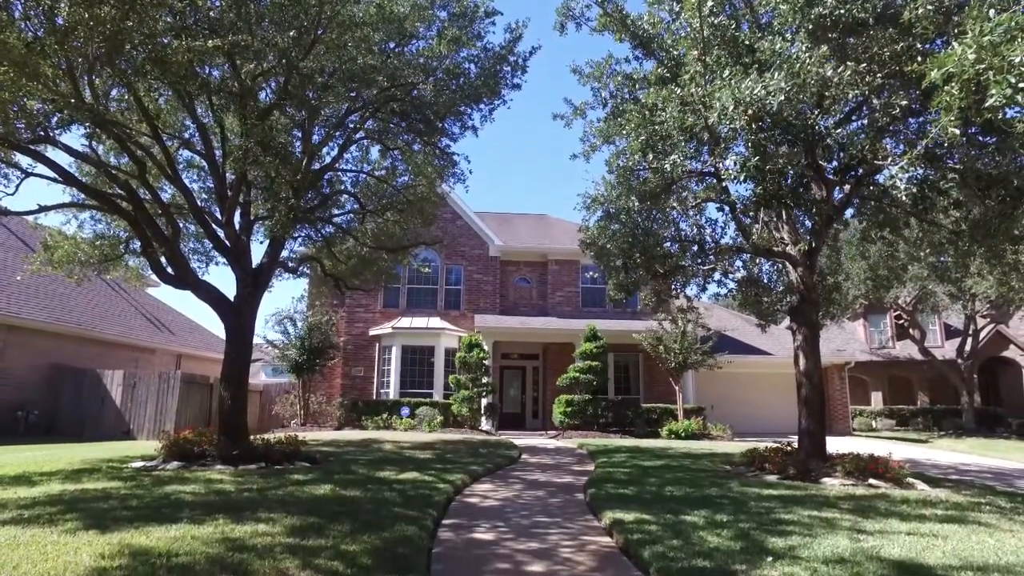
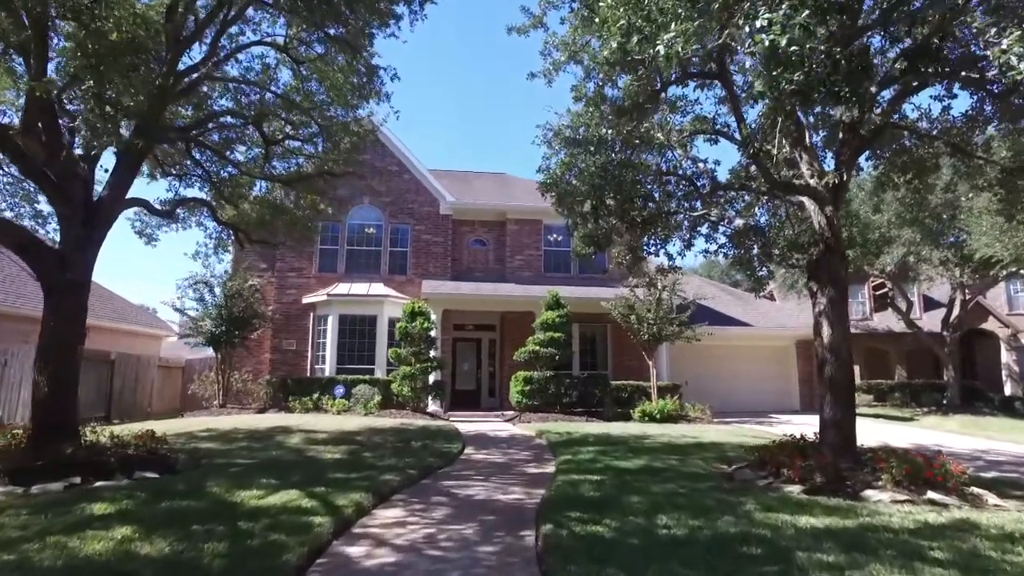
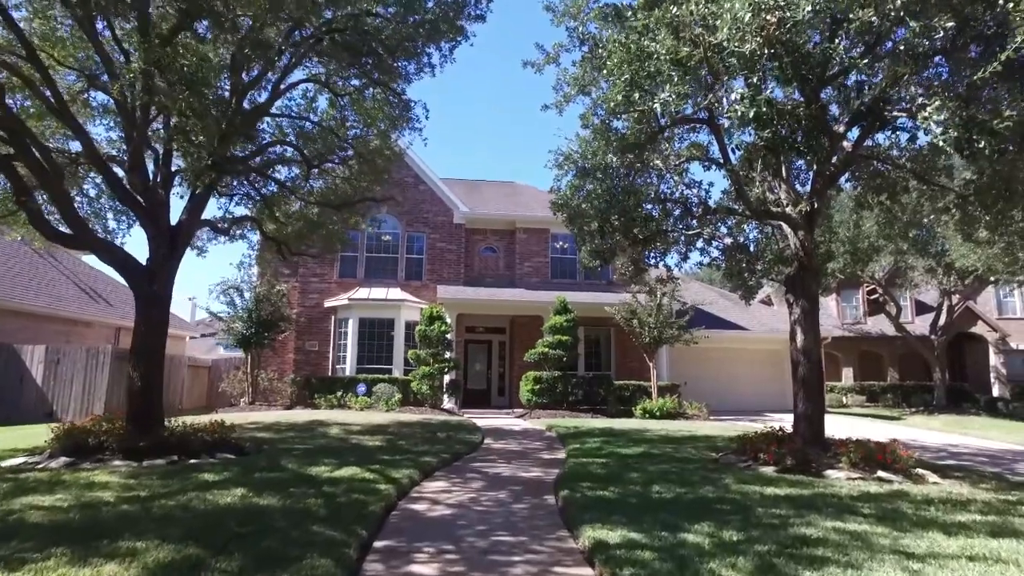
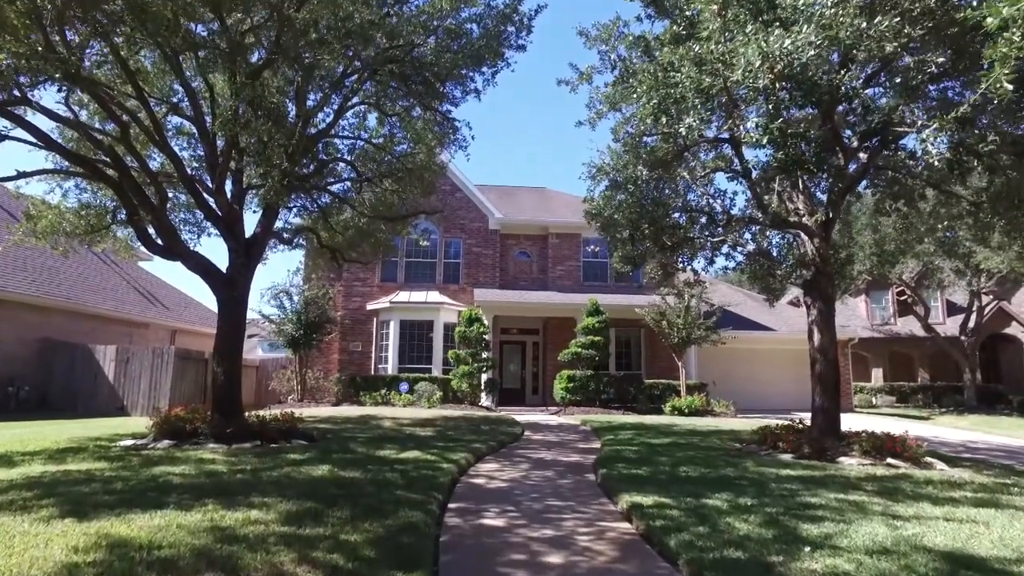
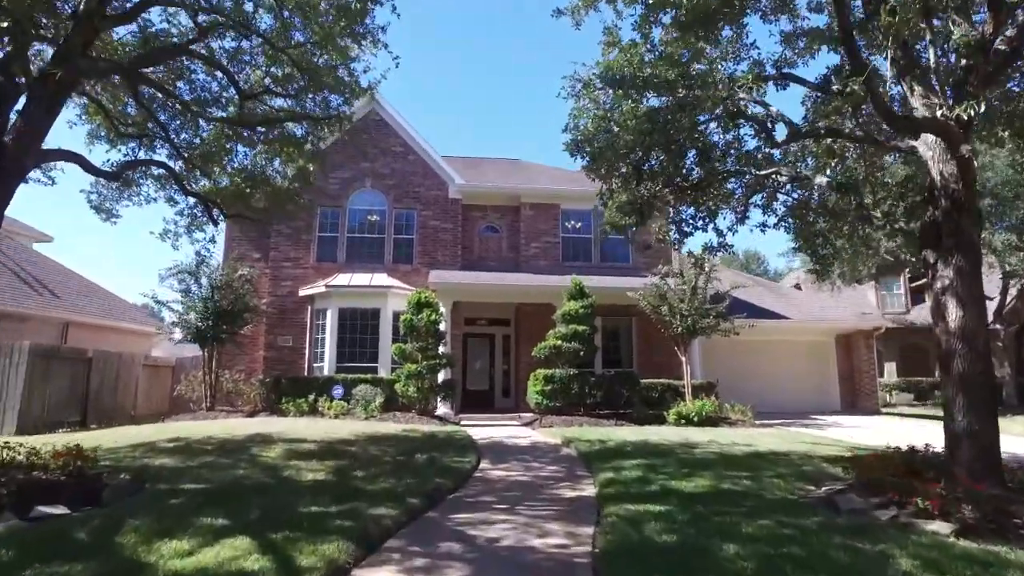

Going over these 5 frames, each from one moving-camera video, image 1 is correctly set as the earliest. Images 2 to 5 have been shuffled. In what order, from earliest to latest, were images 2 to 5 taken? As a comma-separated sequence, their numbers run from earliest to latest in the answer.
4, 3, 2, 5
